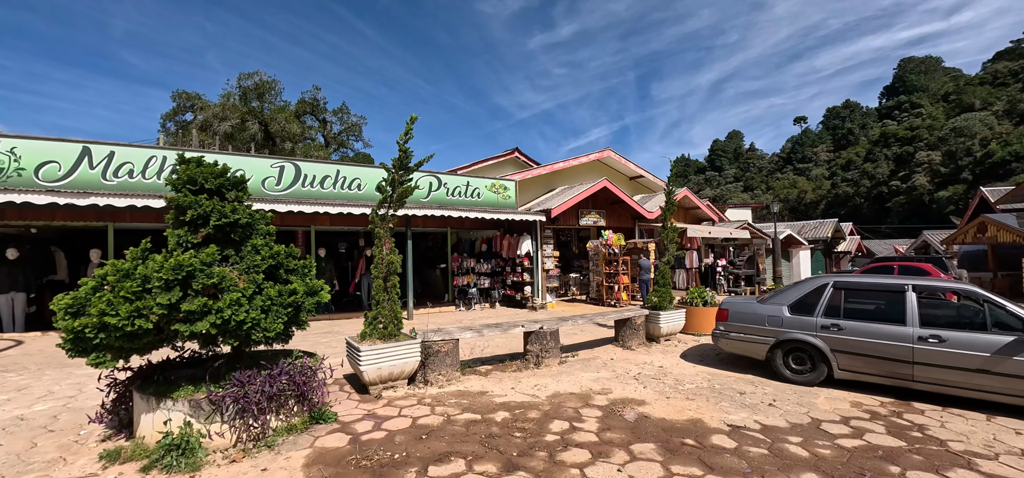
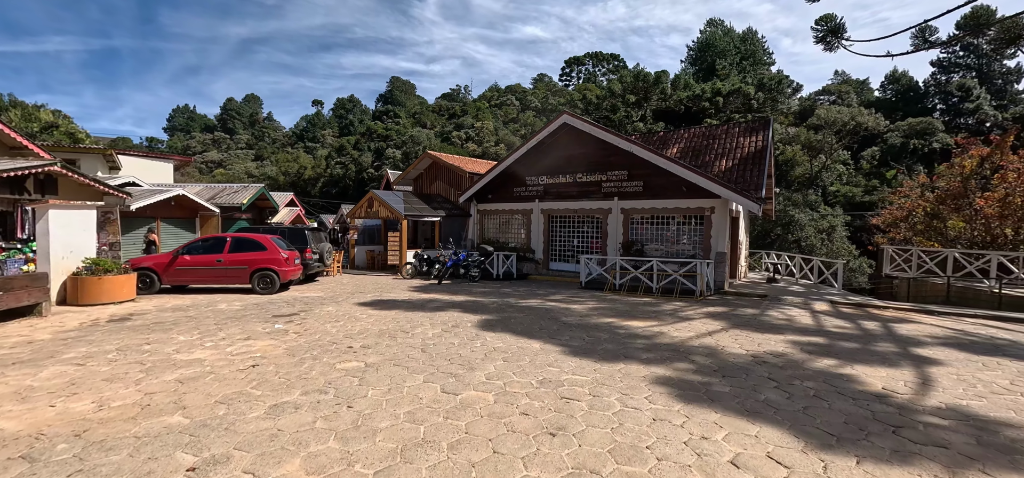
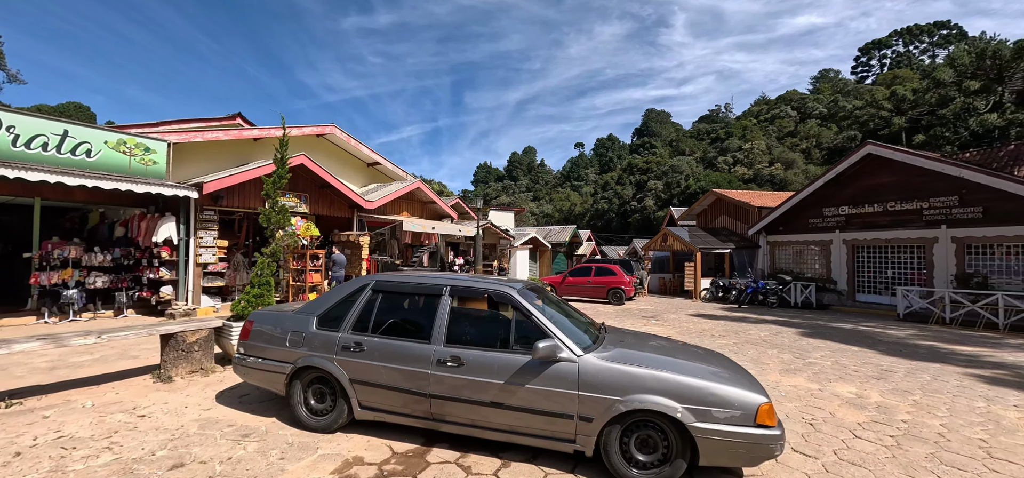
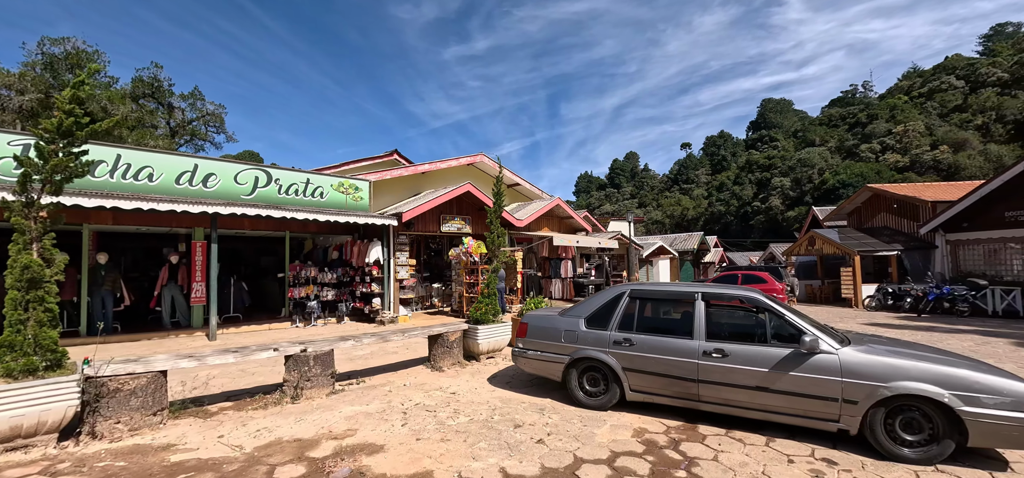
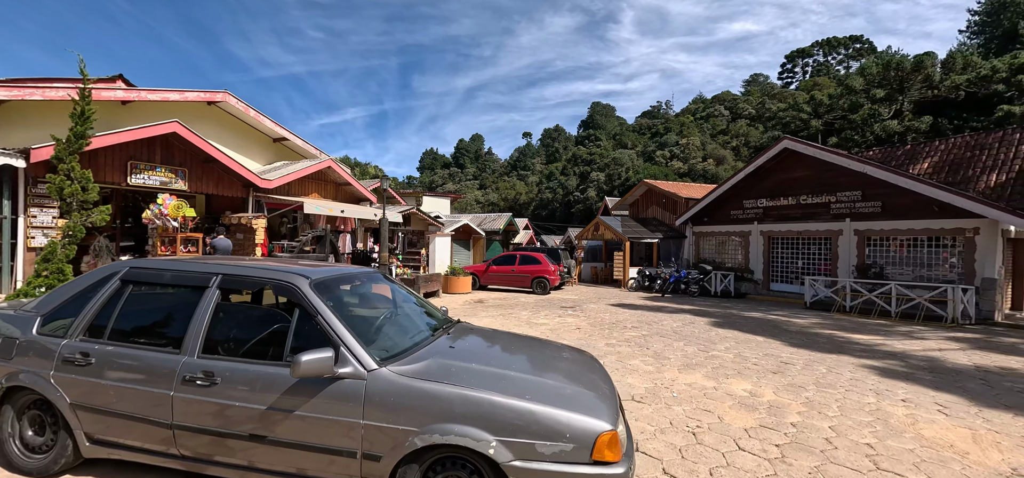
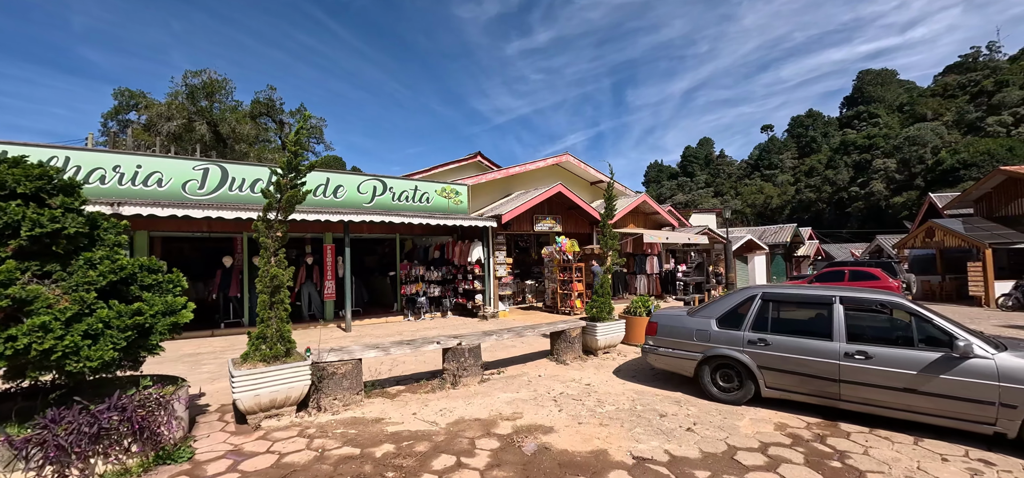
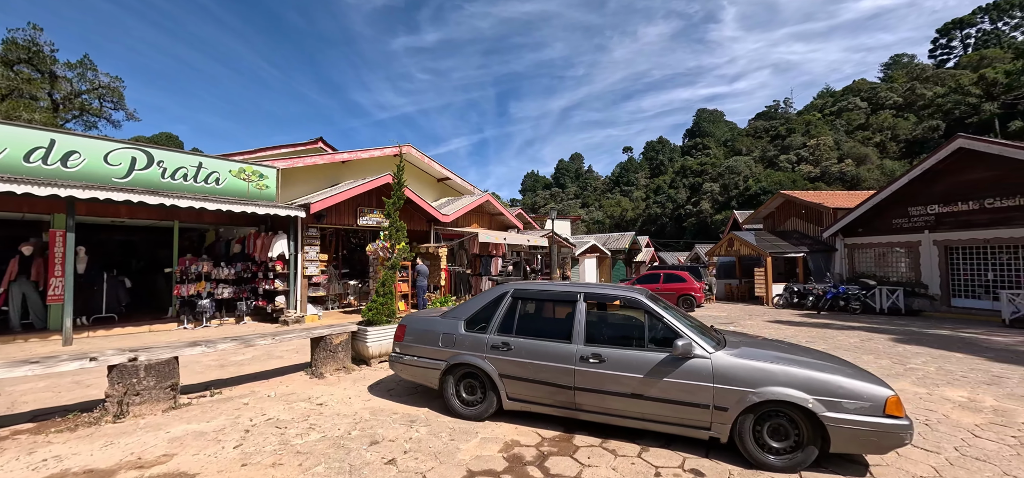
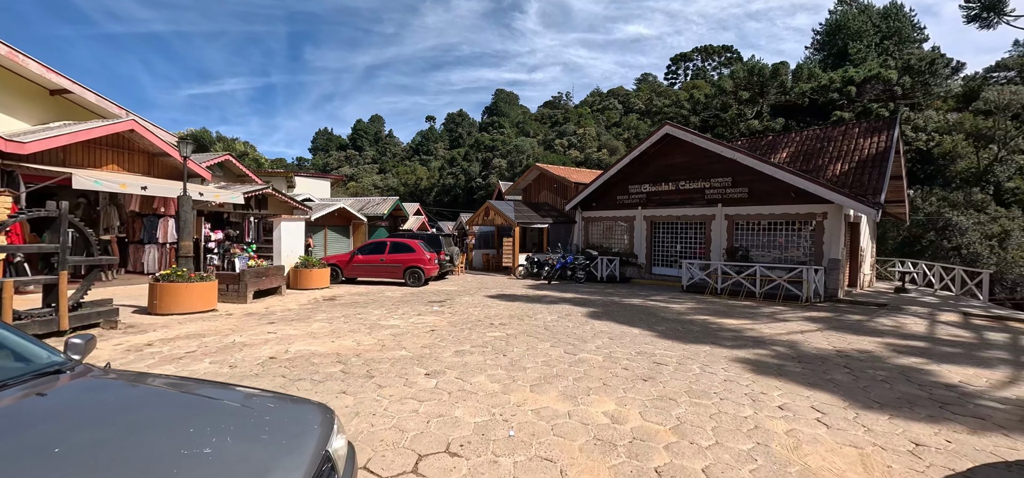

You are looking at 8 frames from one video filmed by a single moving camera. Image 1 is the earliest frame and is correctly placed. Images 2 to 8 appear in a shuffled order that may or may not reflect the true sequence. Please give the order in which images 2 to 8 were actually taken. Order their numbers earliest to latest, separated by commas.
6, 4, 7, 3, 5, 8, 2
